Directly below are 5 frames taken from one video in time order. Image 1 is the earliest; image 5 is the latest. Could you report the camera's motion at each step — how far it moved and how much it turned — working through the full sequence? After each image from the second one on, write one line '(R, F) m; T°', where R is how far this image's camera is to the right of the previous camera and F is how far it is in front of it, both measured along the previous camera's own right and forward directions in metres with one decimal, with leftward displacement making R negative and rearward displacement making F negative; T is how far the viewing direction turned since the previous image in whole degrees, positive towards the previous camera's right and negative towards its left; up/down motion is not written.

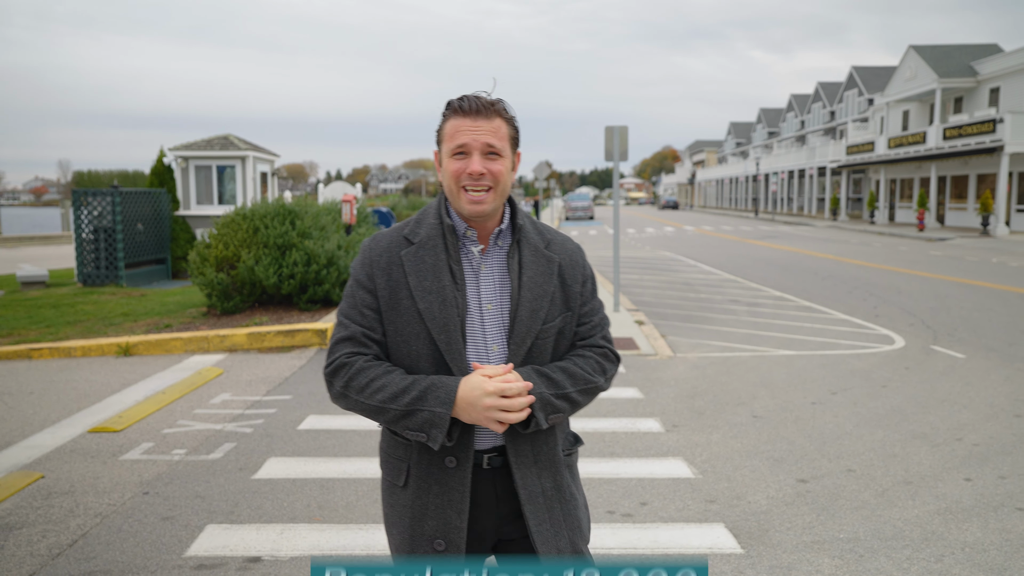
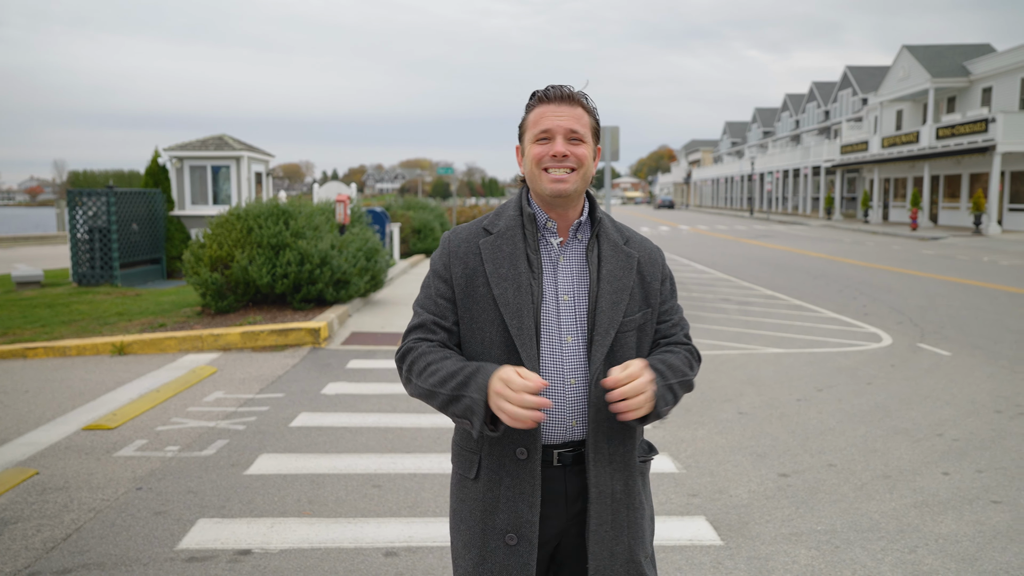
(+0.1, -0.1) m; 0°
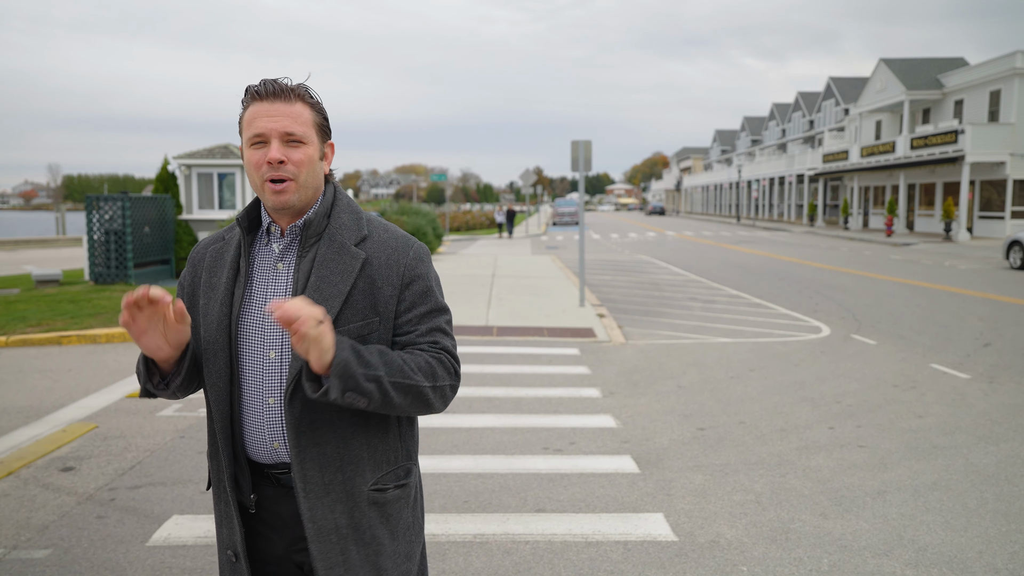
(+0.2, -1.2) m; 0°
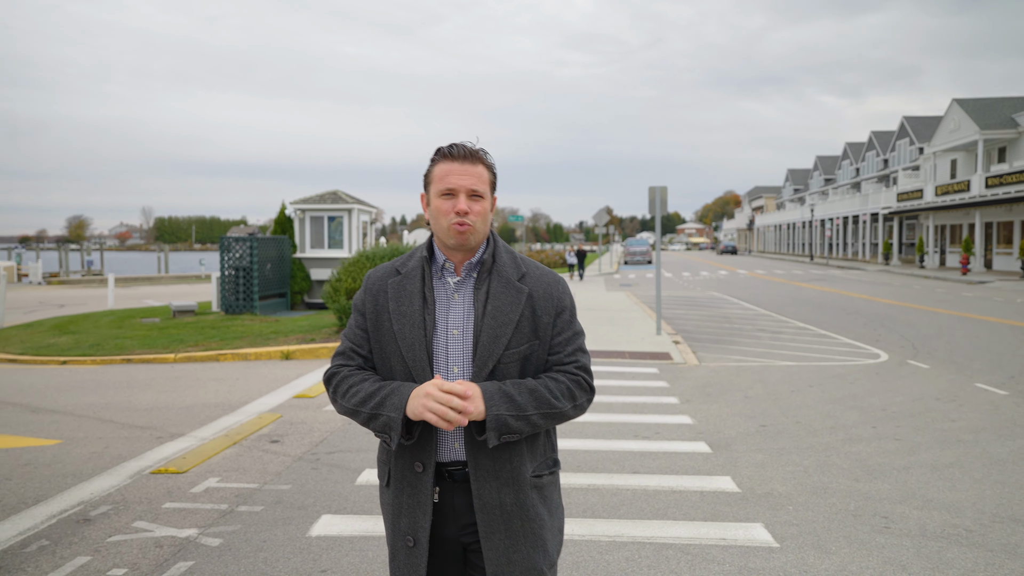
(-0.3, -1.6) m; -5°
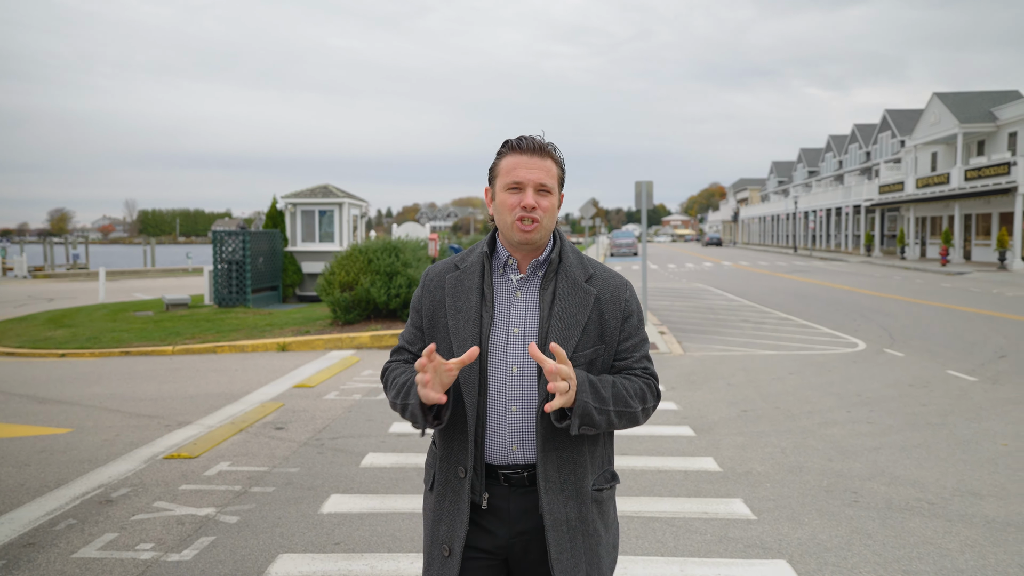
(-0.1, -0.3) m; +1°
